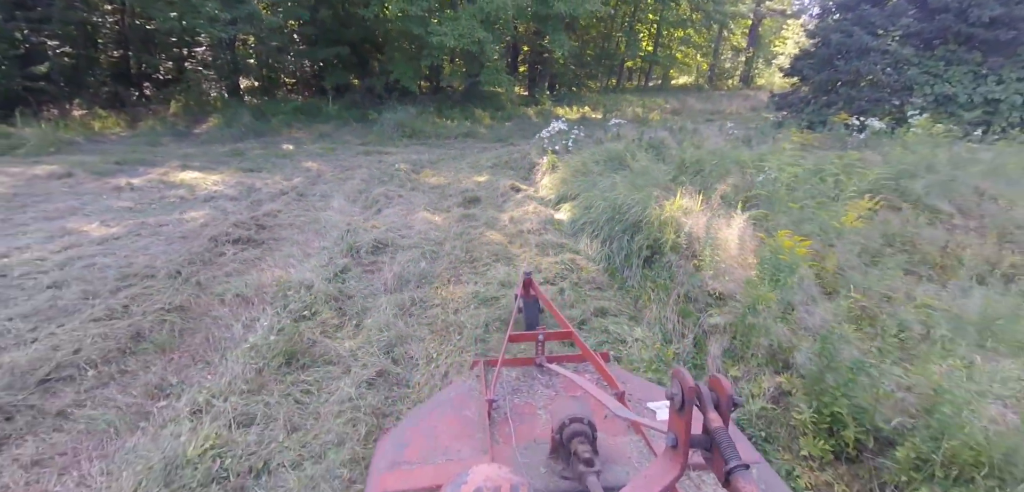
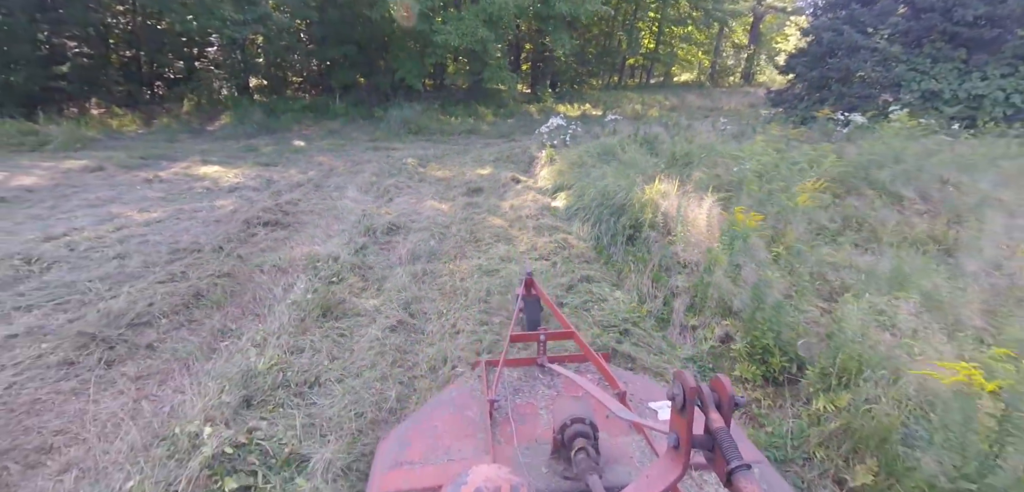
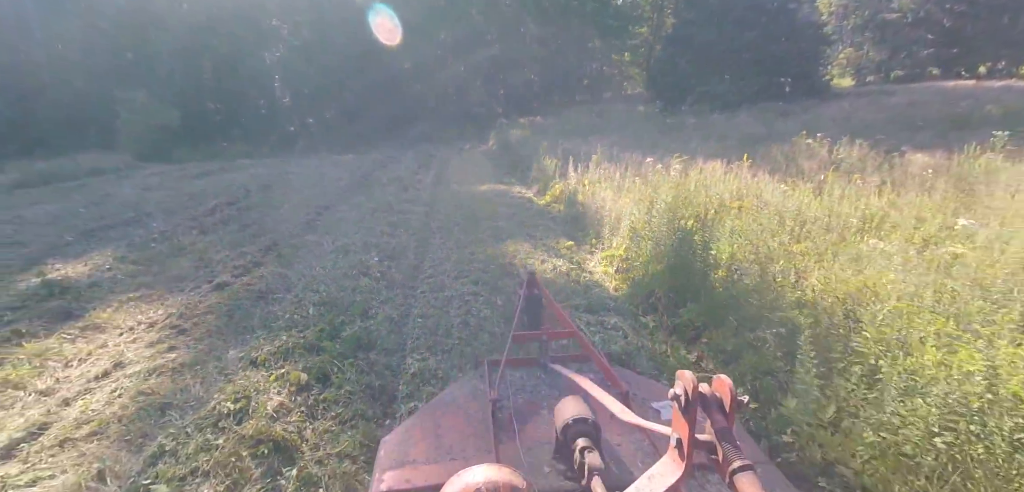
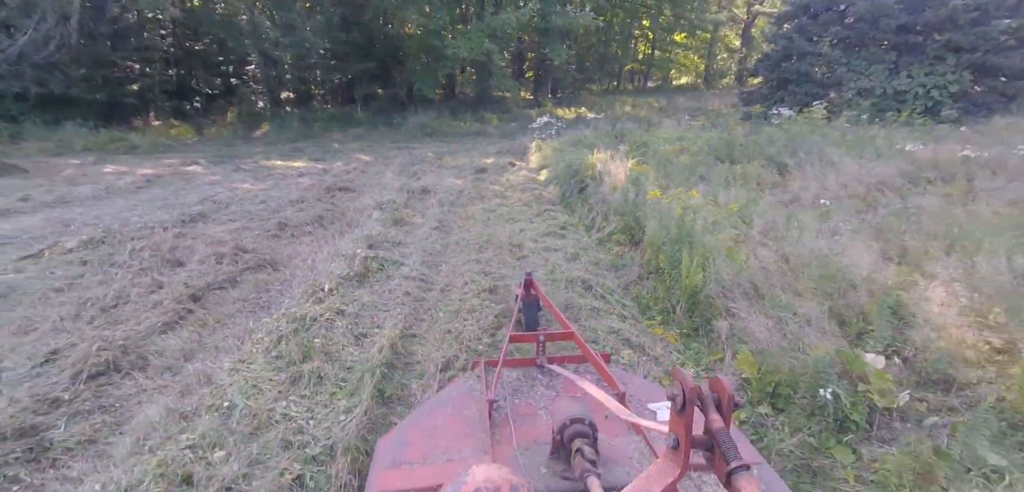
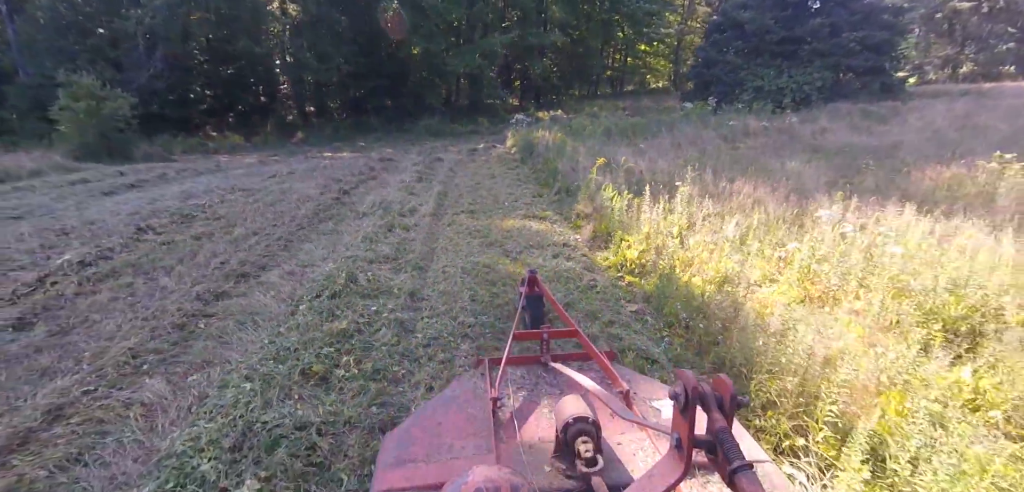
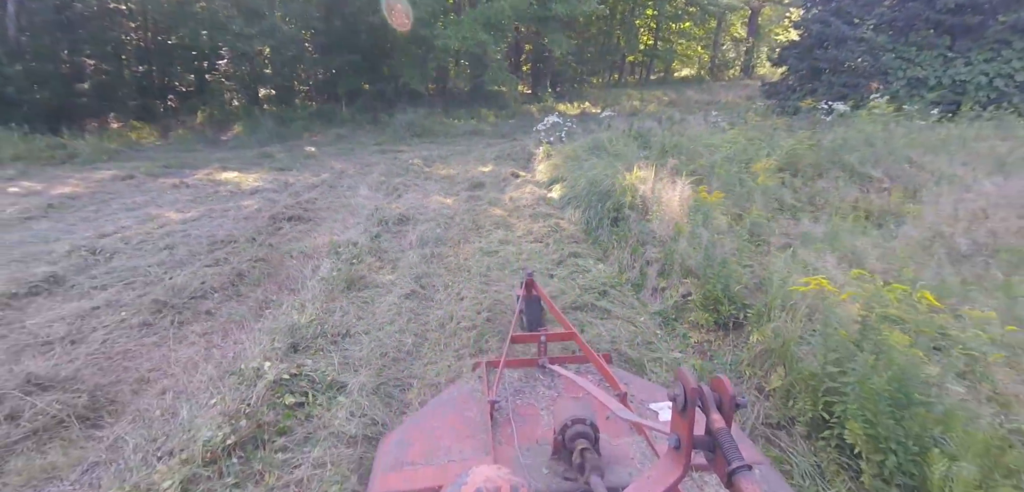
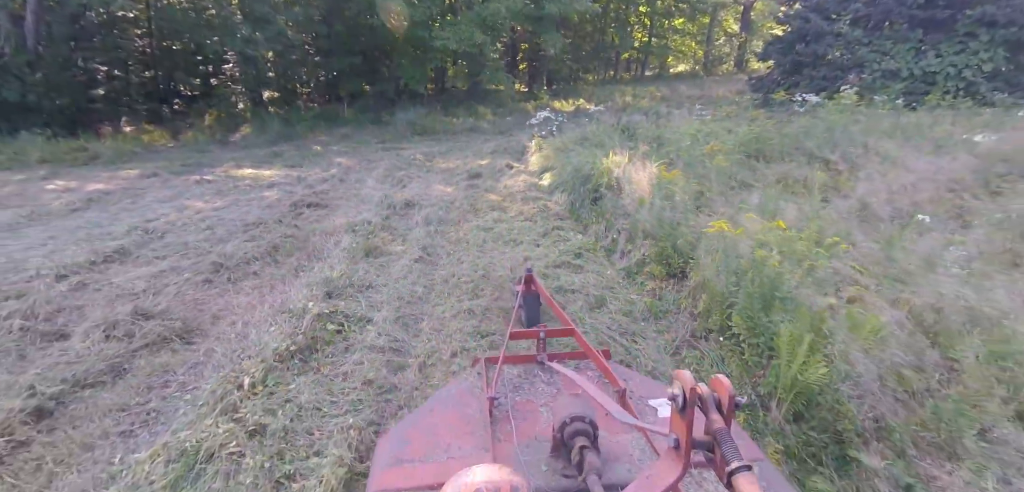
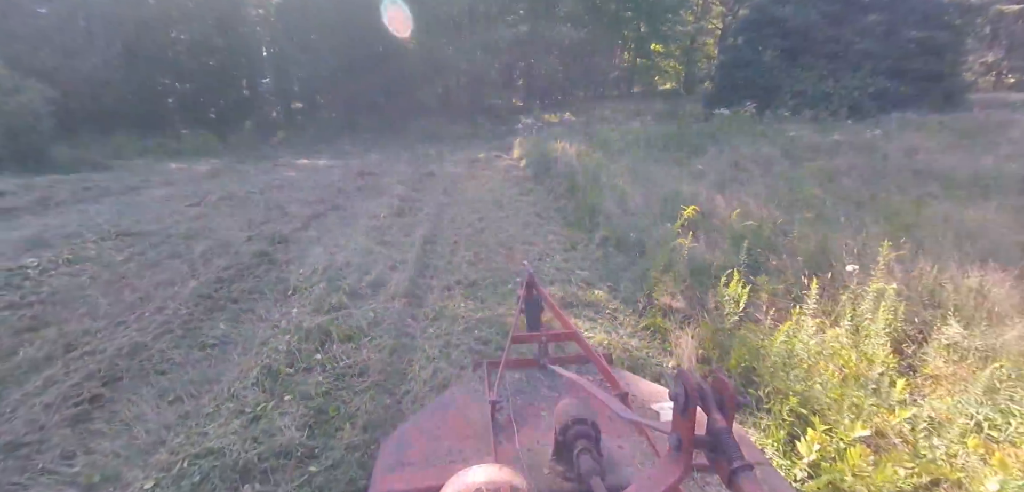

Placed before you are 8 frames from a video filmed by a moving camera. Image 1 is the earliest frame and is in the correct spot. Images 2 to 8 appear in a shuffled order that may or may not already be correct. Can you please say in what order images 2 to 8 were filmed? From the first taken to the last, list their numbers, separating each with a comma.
2, 6, 7, 4, 8, 5, 3
